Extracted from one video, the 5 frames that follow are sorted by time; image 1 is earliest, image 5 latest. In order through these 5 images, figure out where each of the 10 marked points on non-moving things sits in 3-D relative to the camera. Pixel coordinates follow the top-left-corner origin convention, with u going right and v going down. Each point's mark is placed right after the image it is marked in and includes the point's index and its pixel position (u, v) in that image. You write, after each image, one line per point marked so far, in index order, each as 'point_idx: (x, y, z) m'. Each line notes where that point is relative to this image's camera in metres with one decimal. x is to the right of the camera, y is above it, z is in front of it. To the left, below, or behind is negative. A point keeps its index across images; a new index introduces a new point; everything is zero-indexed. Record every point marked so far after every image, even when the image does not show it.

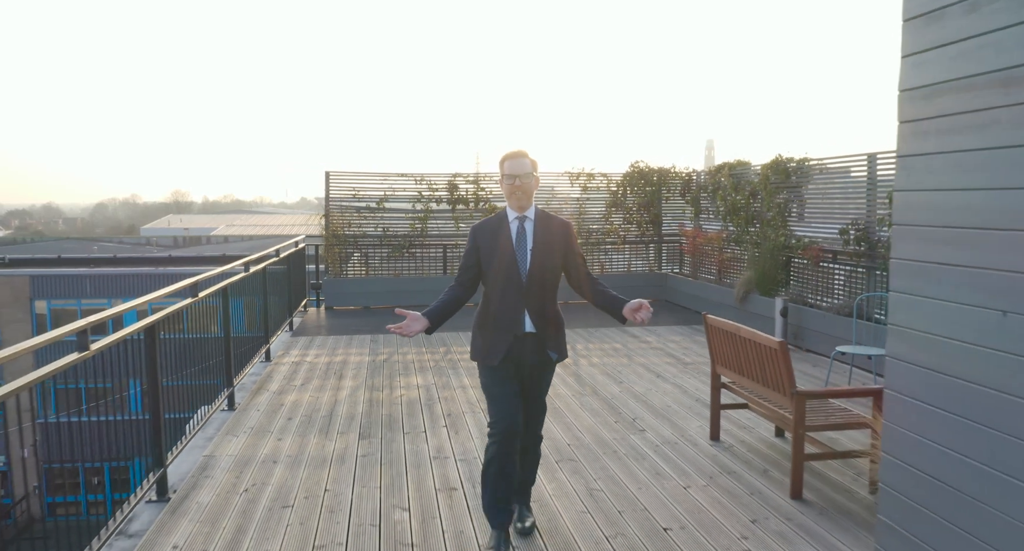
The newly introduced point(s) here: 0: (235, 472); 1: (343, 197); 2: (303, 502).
0: (-1.5, -1.0, +3.5) m
1: (-2.6, +1.3, +10.5) m
2: (-1.0, -1.1, +3.2) m
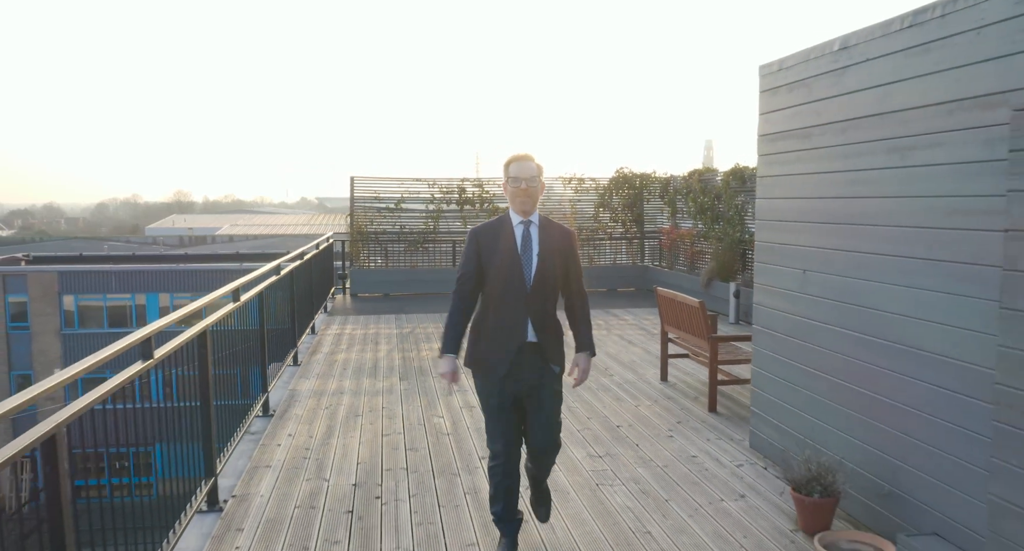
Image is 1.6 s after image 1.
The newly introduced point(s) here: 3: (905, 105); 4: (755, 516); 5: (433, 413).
0: (-1.5, -0.9, +4.9) m
1: (-2.6, +1.4, +11.8) m
2: (-1.0, -0.9, +4.5) m
3: (+1.6, +0.7, +2.6) m
4: (+1.1, -1.1, +3.0) m
5: (-0.5, -0.9, +4.5) m
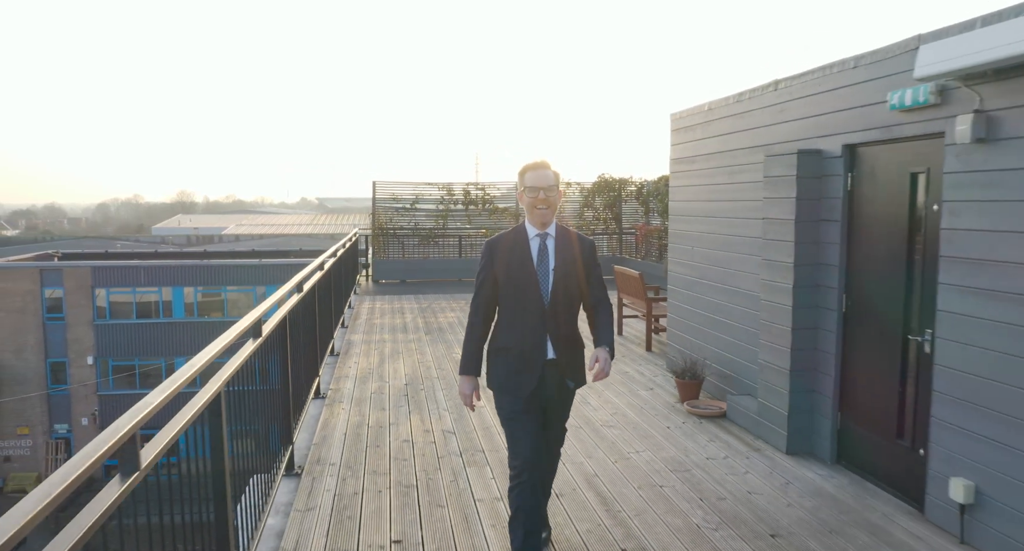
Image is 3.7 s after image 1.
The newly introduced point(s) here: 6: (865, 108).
0: (-1.5, -0.7, +6.7) m
1: (-2.6, +1.6, +13.7) m
2: (-1.0, -0.7, +6.4) m
3: (+1.5, +0.9, +4.5) m
4: (+1.1, -0.9, +4.8) m
5: (-0.6, -0.7, +6.4) m
6: (+1.8, +0.9, +3.3) m
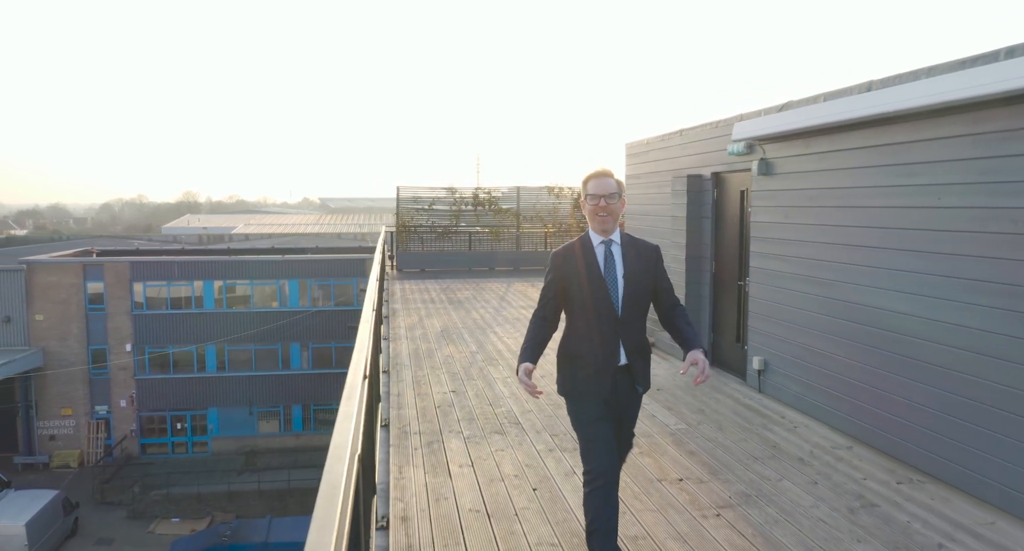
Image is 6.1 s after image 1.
0: (-1.5, -0.5, +9.1) m
1: (-2.6, +1.8, +16.0) m
2: (-1.0, -0.5, +8.8) m
3: (+1.5, +1.1, +6.9) m
4: (+1.1, -0.7, +7.2) m
5: (-0.6, -0.5, +8.7) m
6: (+1.8, +1.1, +5.7) m
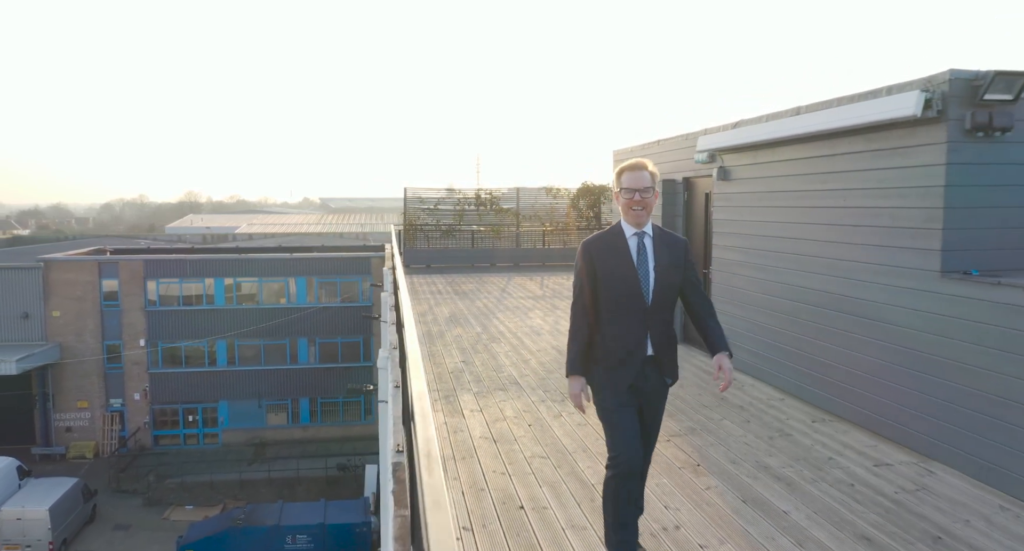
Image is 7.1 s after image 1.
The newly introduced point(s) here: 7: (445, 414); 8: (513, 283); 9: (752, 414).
0: (-1.5, -0.4, +10.1) m
1: (-2.6, +1.9, +17.0) m
2: (-1.0, -0.4, +9.8) m
3: (+1.5, +1.2, +7.8) m
4: (+1.1, -0.6, +8.2) m
5: (-0.6, -0.4, +9.7) m
6: (+1.8, +1.2, +6.7) m
7: (-0.5, -1.0, +4.6) m
8: (0.0, -0.1, +12.5) m
9: (+1.7, -1.0, +4.6) m
